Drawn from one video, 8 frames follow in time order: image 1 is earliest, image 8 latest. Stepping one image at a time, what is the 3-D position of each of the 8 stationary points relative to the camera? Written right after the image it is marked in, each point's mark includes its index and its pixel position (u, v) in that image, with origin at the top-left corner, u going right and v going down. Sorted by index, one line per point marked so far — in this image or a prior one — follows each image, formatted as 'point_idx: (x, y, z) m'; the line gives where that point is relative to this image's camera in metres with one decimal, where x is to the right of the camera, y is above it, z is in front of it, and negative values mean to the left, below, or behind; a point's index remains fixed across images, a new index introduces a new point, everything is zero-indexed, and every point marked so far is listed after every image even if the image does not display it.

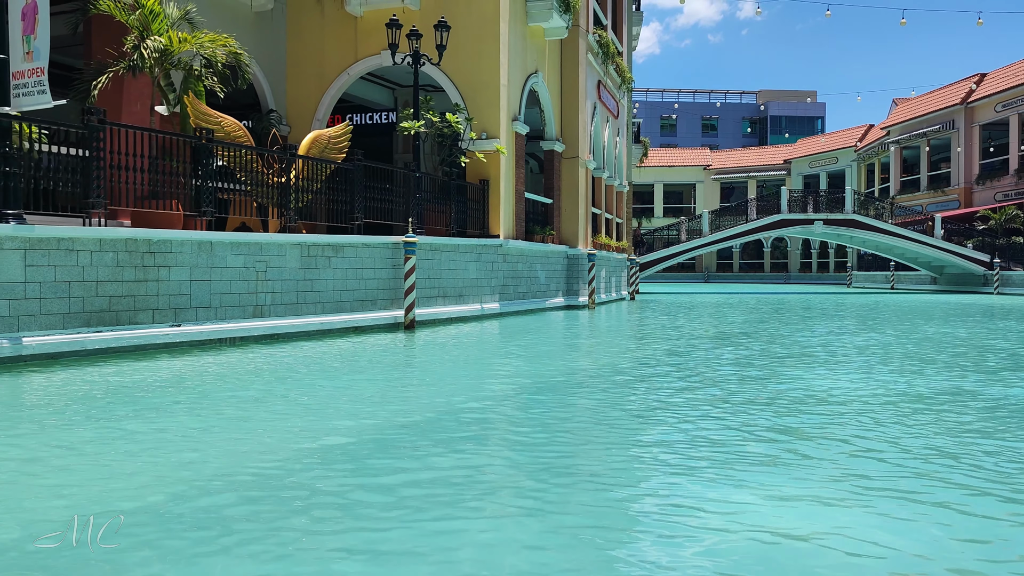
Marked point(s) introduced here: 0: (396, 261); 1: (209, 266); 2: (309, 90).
0: (-1.7, +0.4, +13.1) m
1: (-3.4, +0.3, +9.8) m
2: (-4.1, +4.1, +17.8) m
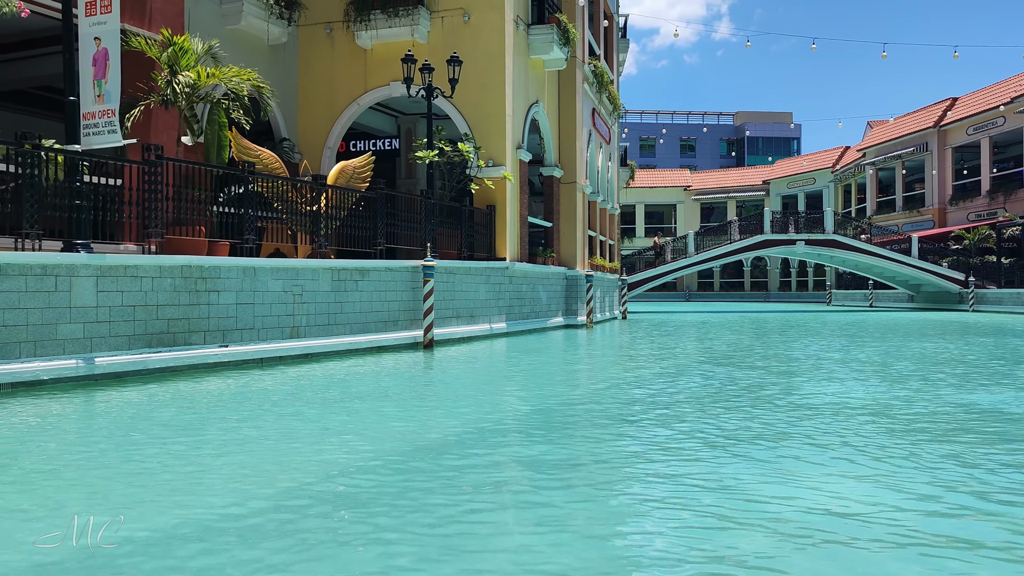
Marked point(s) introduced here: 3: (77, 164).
0: (-1.5, +0.1, +13.8) m
1: (-3.1, 0.0, +10.5) m
2: (-4.1, +3.6, +18.5) m
3: (-4.3, +1.2, +8.6) m
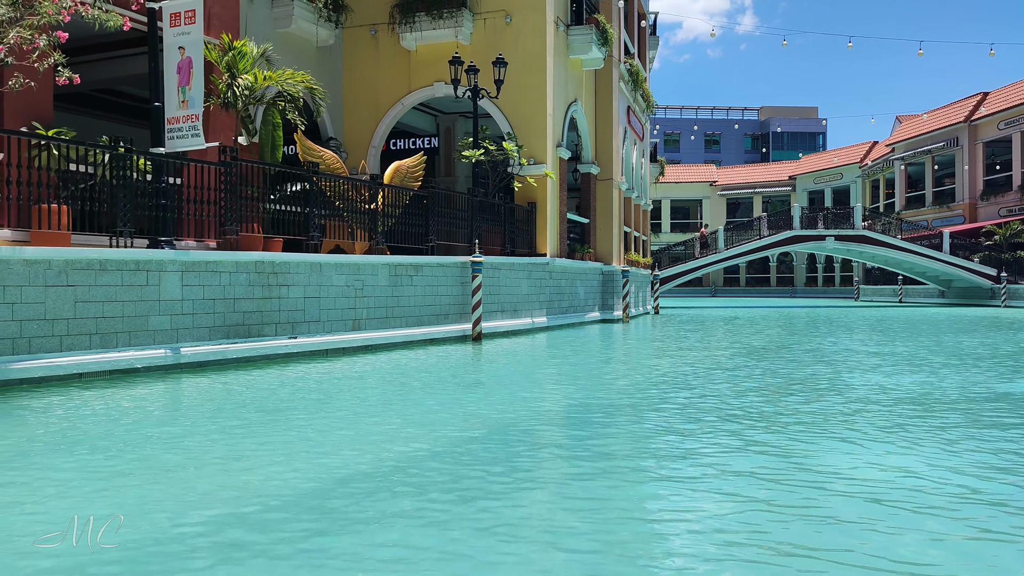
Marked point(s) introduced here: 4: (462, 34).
0: (-0.8, +0.2, +14.3) m
1: (-2.4, +0.1, +11.0) m
2: (-3.2, +3.7, +19.1) m
3: (-3.7, +1.3, +9.2) m
4: (-1.0, +5.3, +18.0) m
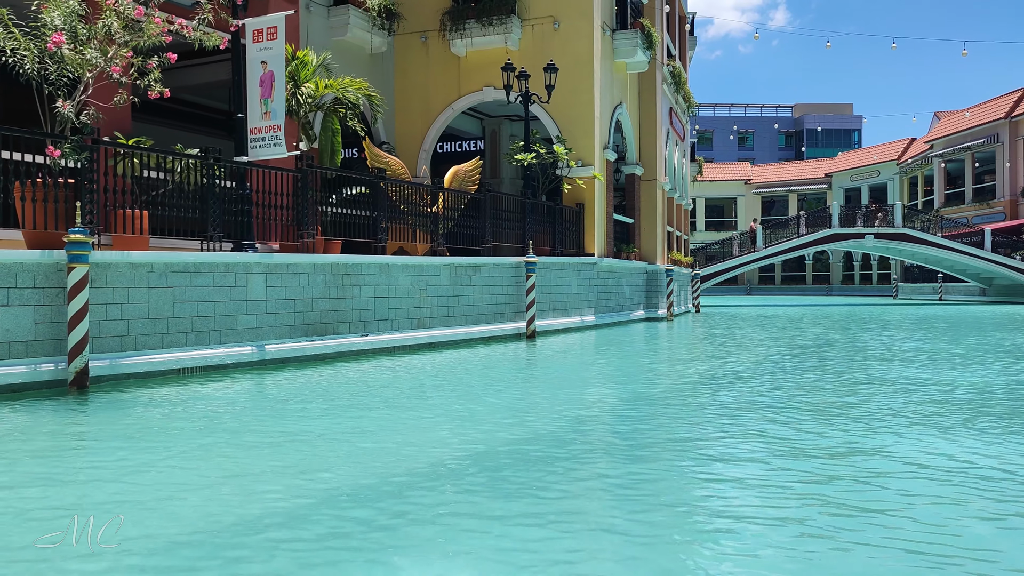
0: (+0.1, +0.2, +14.7) m
1: (-1.6, +0.1, +11.6) m
2: (-2.2, +3.7, +19.6) m
3: (-2.9, +1.3, +9.7) m
4: (0.0, +5.3, +18.5) m
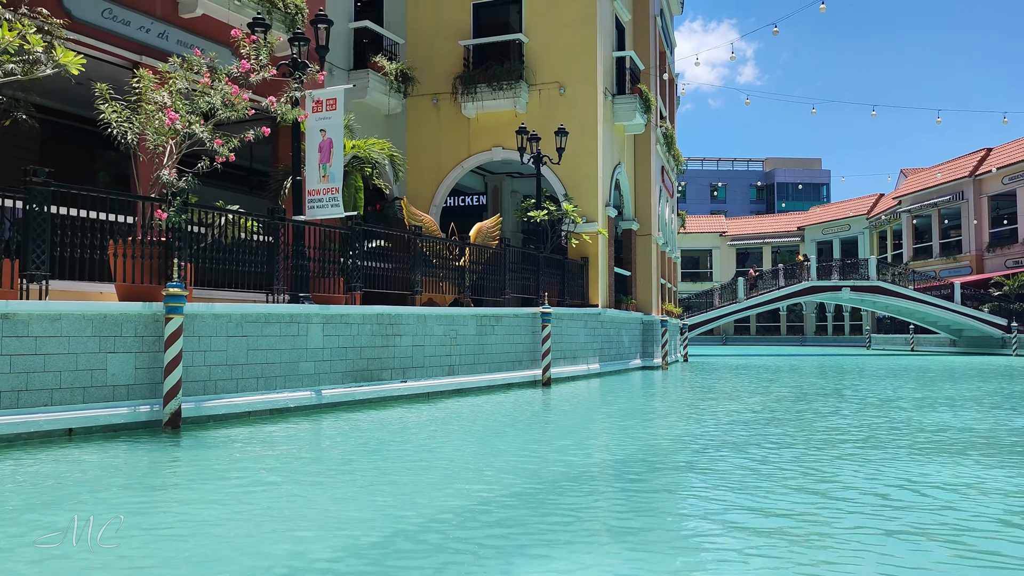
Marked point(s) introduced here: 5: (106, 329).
0: (+0.4, -0.7, +15.6) m
1: (-1.3, -0.6, +12.4) m
2: (-2.0, +2.6, +20.6) m
3: (-2.5, +0.7, +10.6) m
4: (+0.2, +4.2, +19.6) m
5: (-3.7, -0.4, +7.9) m
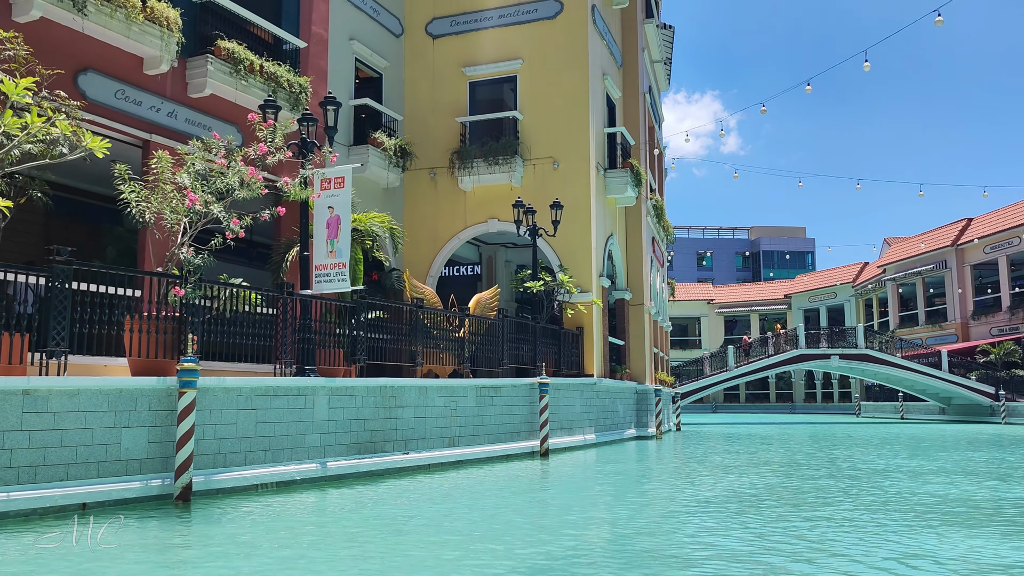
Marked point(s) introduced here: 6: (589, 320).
0: (+0.4, -2.0, +15.8) m
1: (-1.2, -1.7, +12.5) m
2: (-2.1, +0.9, +21.0) m
3: (-2.5, -0.2, +10.8) m
4: (+0.1, +2.6, +20.1) m
5: (-3.6, -1.1, +8.1) m
6: (+1.7, -0.7, +19.6) m
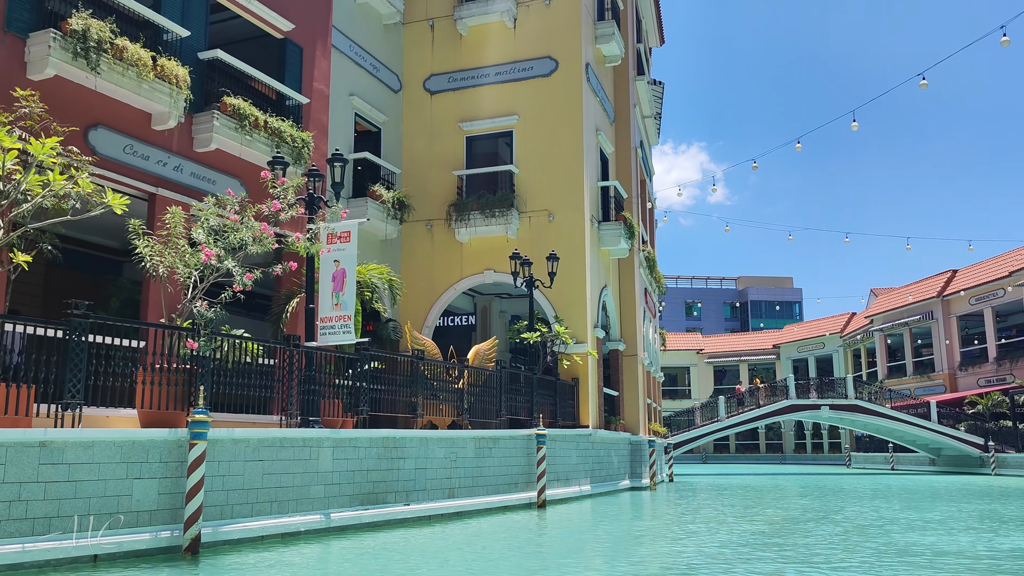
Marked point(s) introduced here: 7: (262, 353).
0: (+0.3, -2.9, +15.9) m
1: (-1.2, -2.4, +12.6) m
2: (-2.2, -0.3, +21.2) m
3: (-2.4, -0.9, +11.0) m
4: (0.0, +1.4, +20.5) m
5: (-3.5, -1.6, +8.2) m
6: (+1.6, -1.9, +19.8) m
7: (-3.1, -0.8, +10.6) m
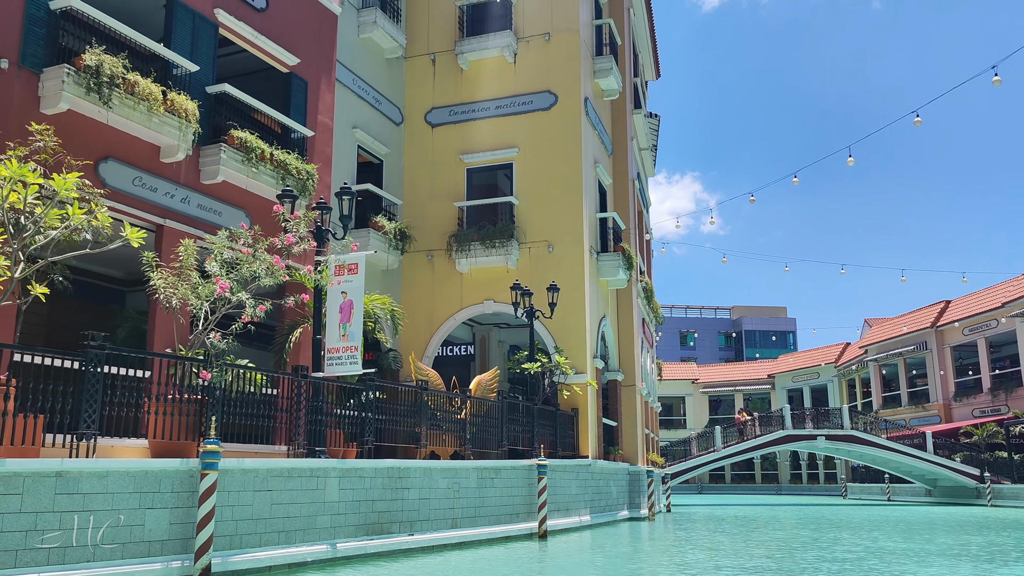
0: (+0.3, -3.5, +16.0) m
1: (-1.2, -2.9, +12.7) m
2: (-2.3, -1.1, +21.3) m
3: (-2.4, -1.3, +11.1) m
4: (0.0, +0.6, +20.7) m
5: (-3.5, -1.9, +8.3) m
6: (+1.6, -2.6, +19.9) m
7: (-3.0, -1.2, +10.7) m
